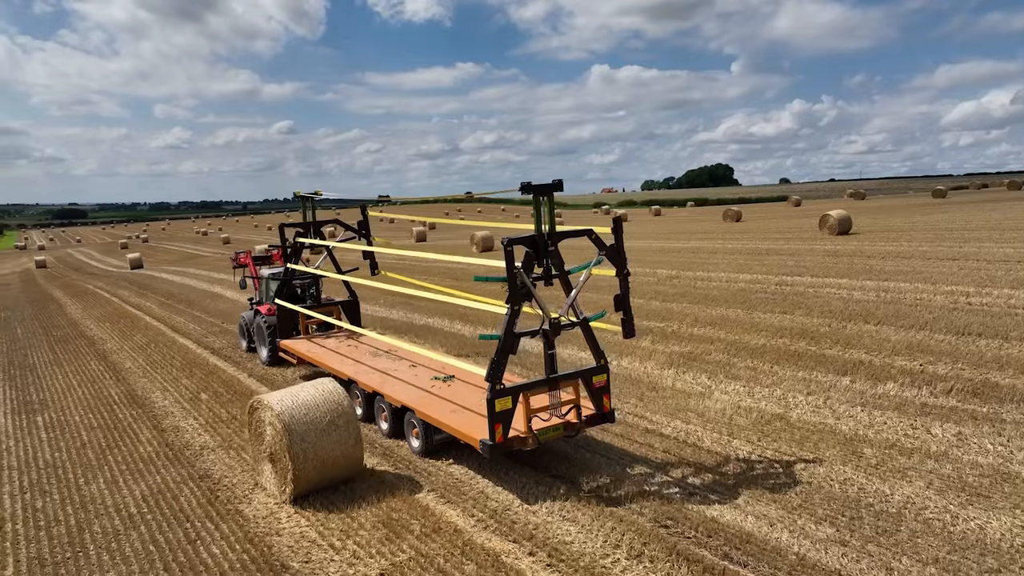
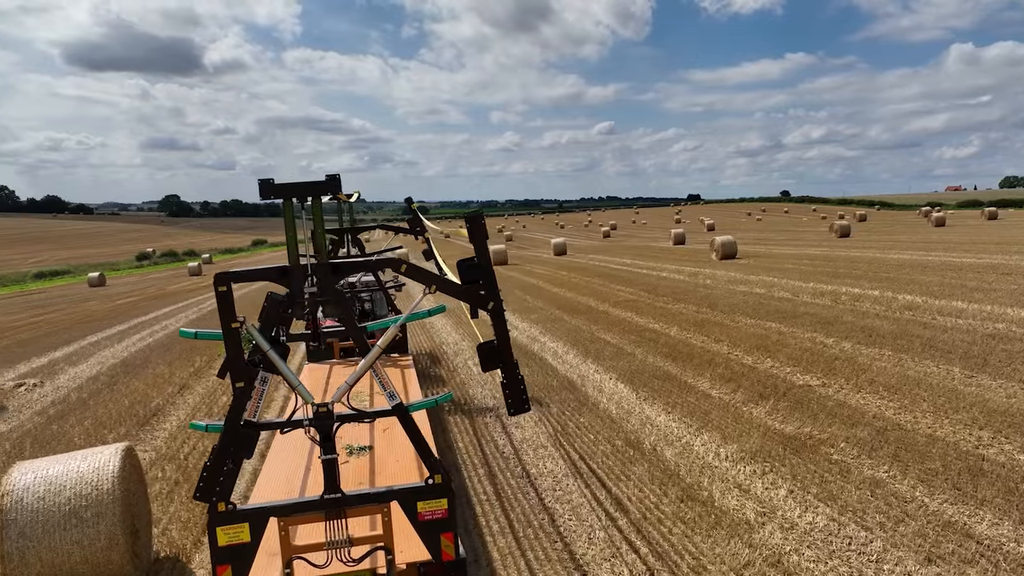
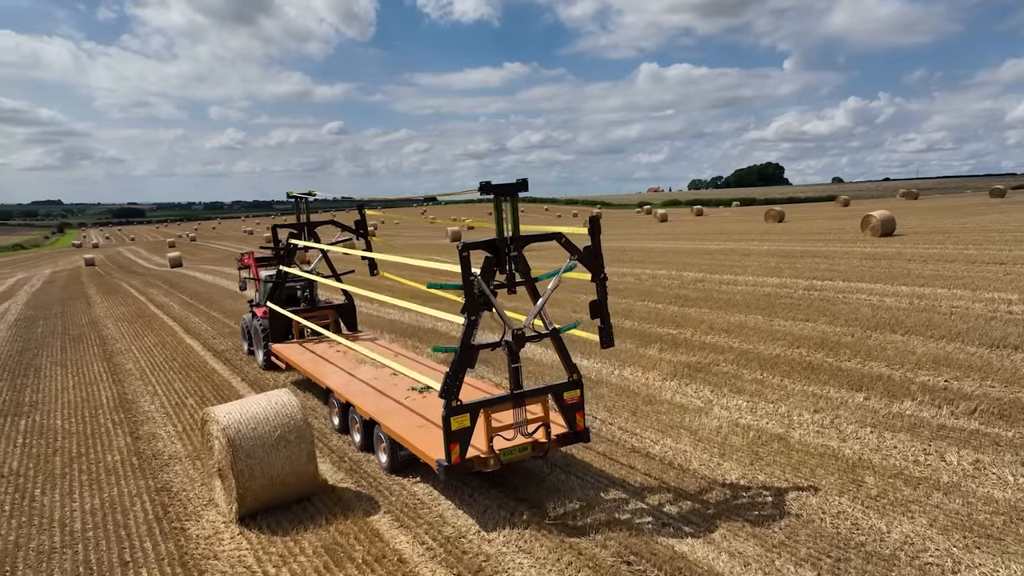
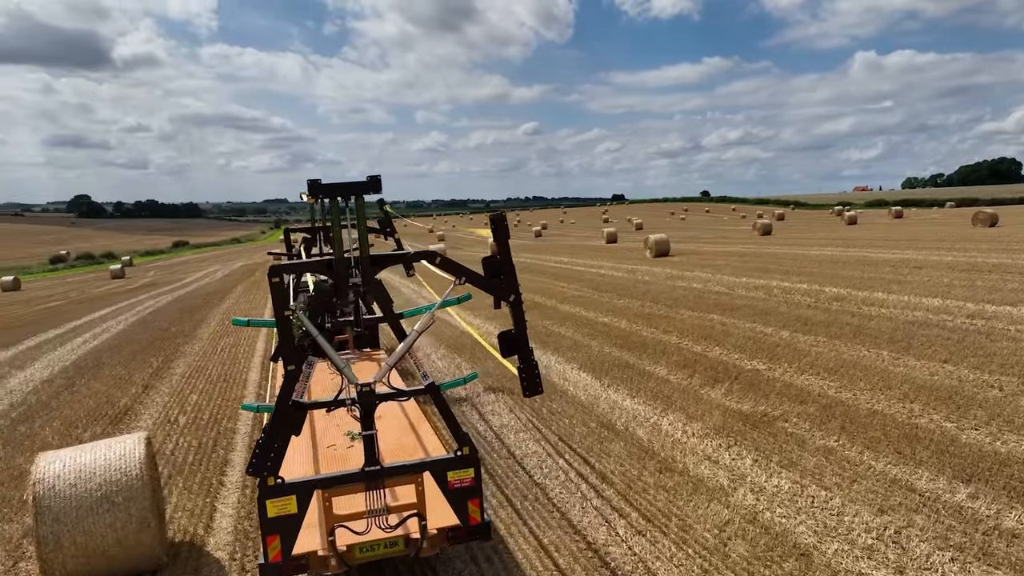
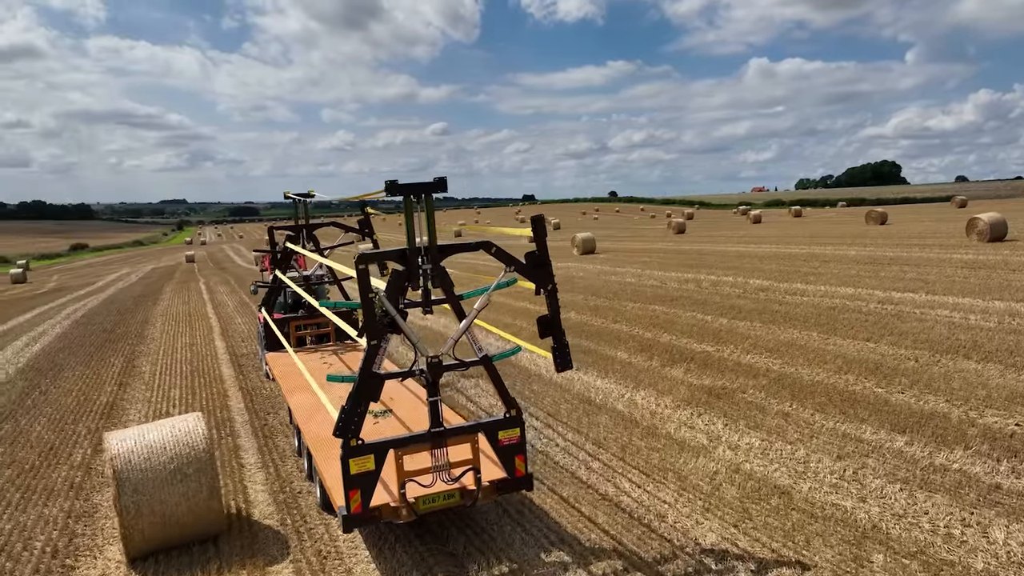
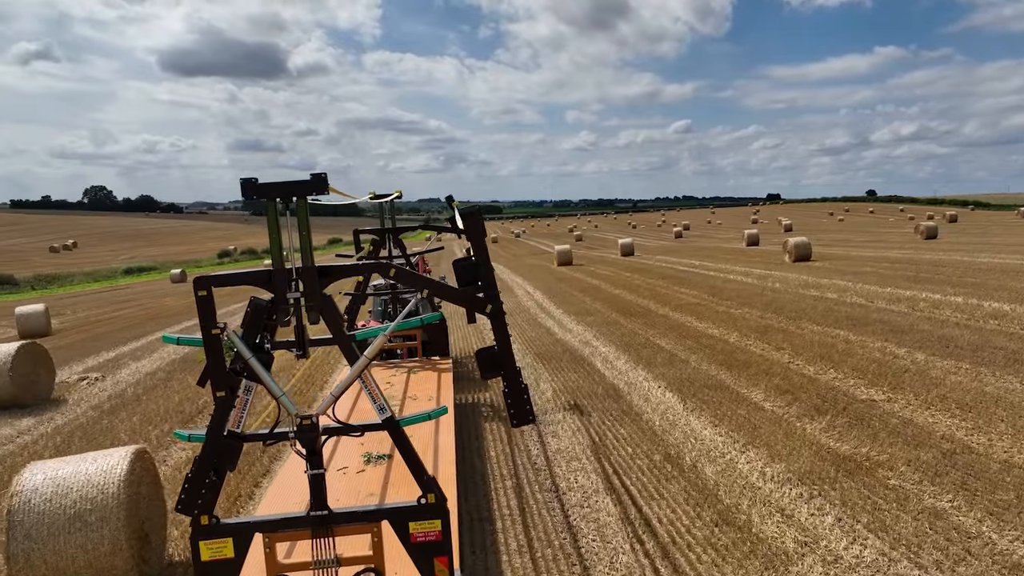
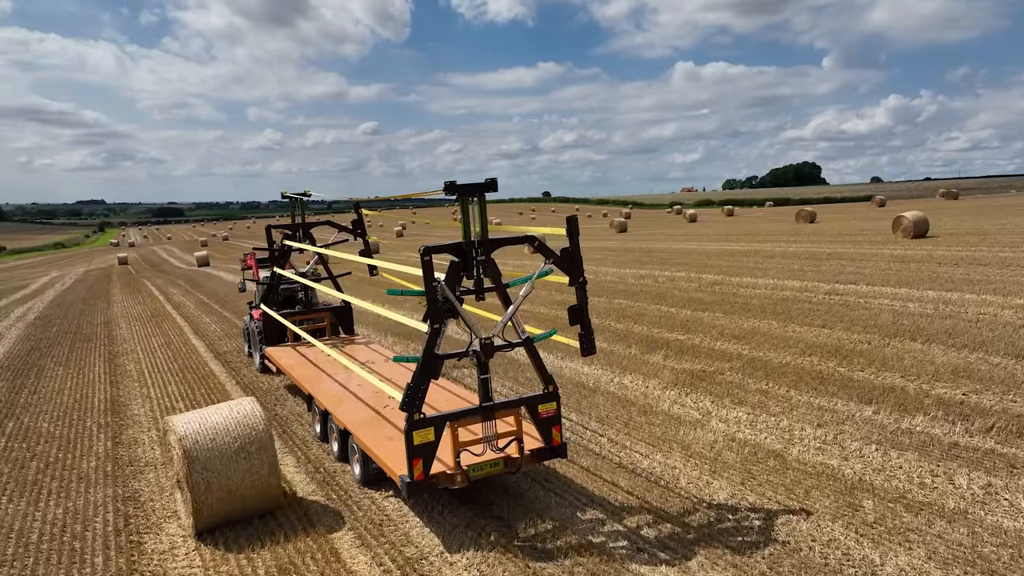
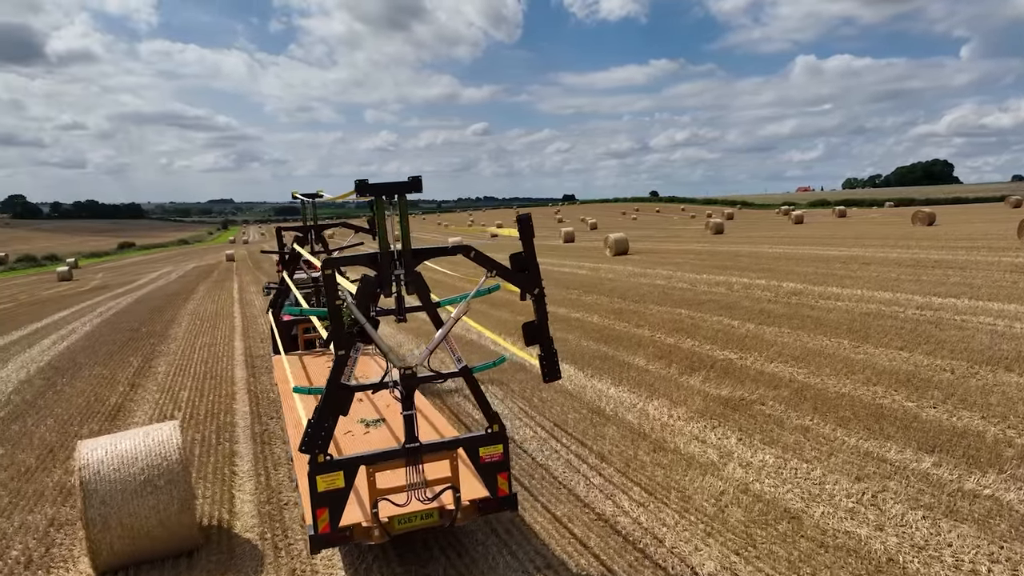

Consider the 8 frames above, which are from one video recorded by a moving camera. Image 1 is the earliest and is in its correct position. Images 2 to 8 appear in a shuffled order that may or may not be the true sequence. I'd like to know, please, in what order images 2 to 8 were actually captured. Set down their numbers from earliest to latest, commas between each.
3, 7, 5, 8, 4, 2, 6
